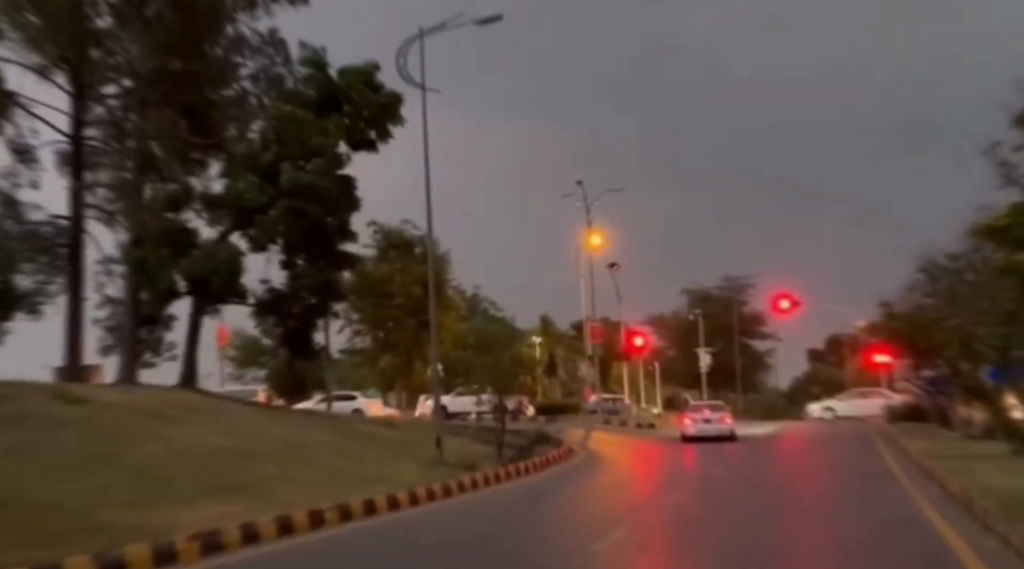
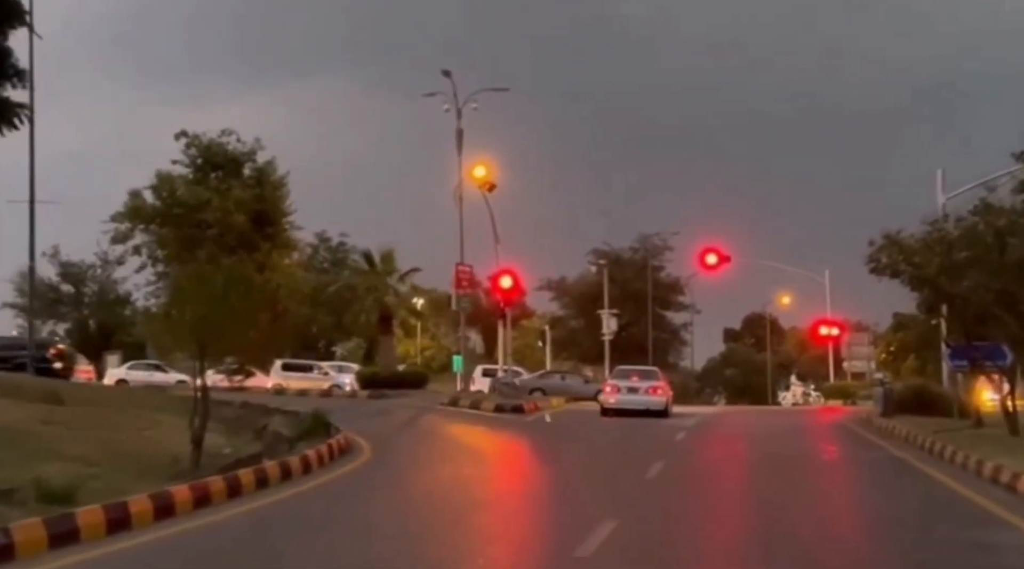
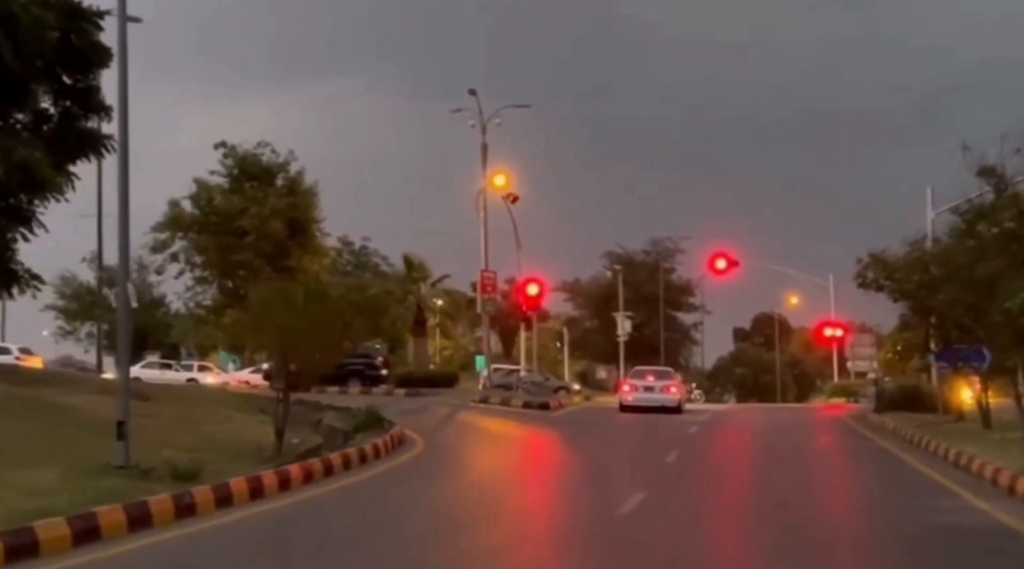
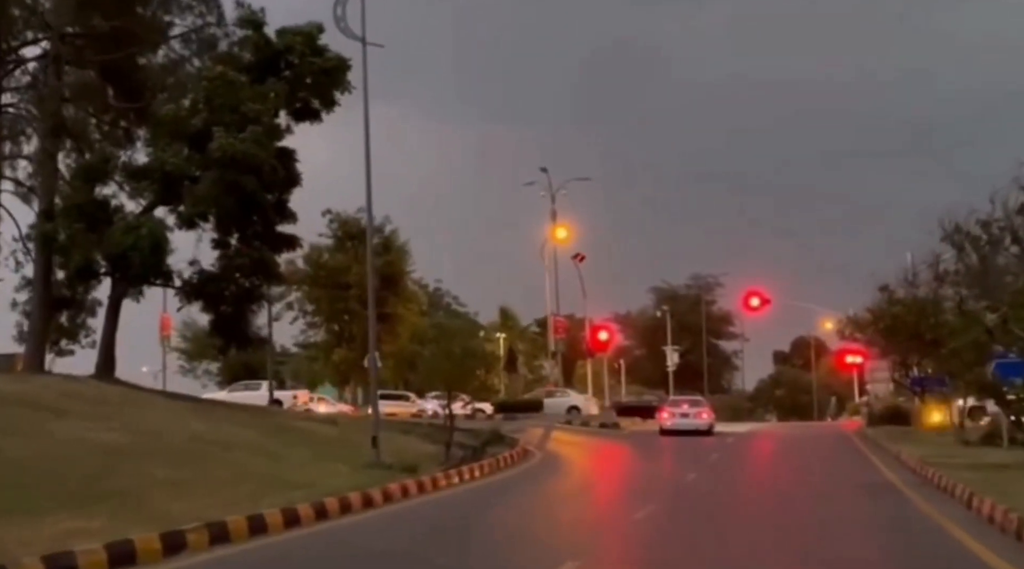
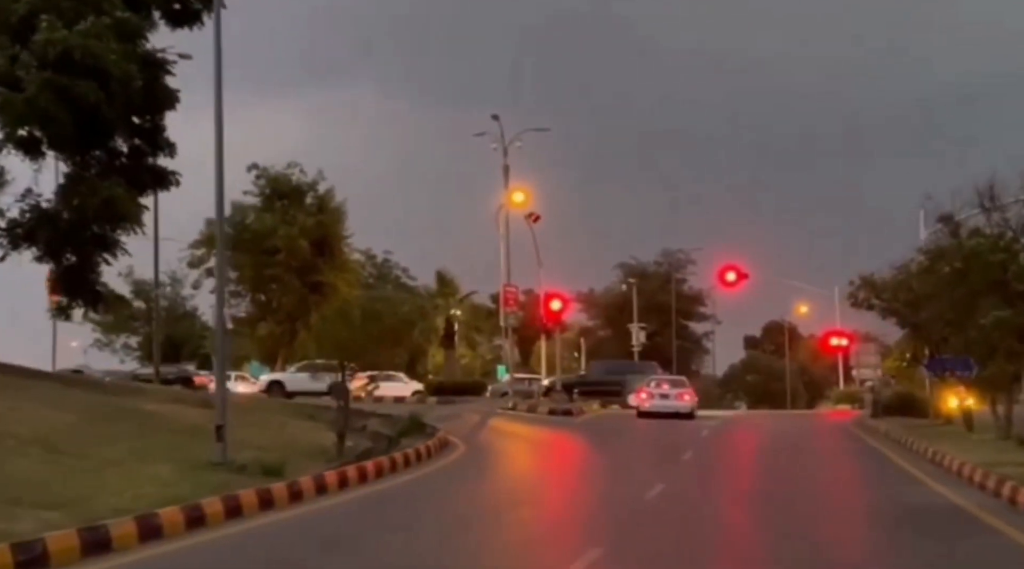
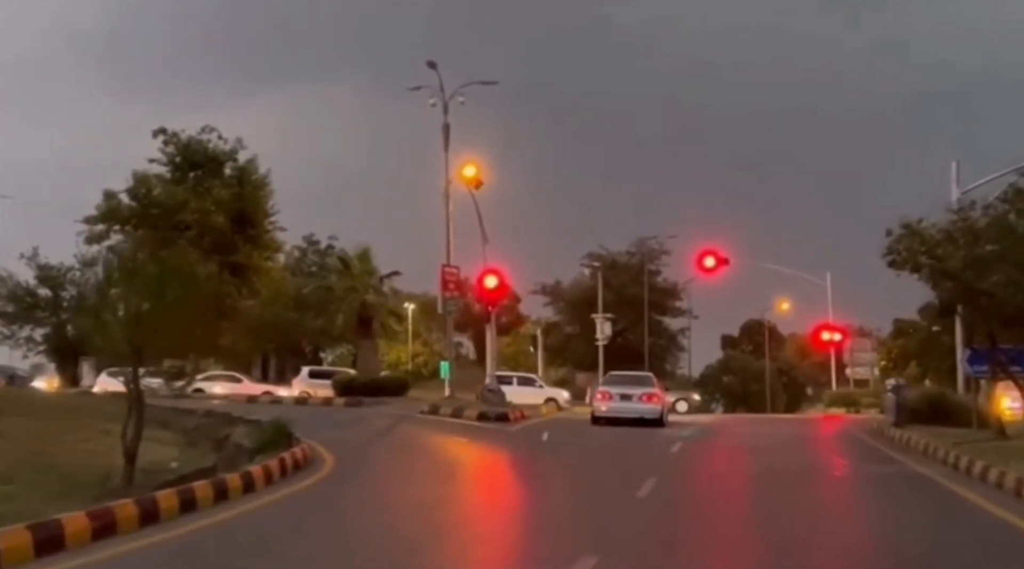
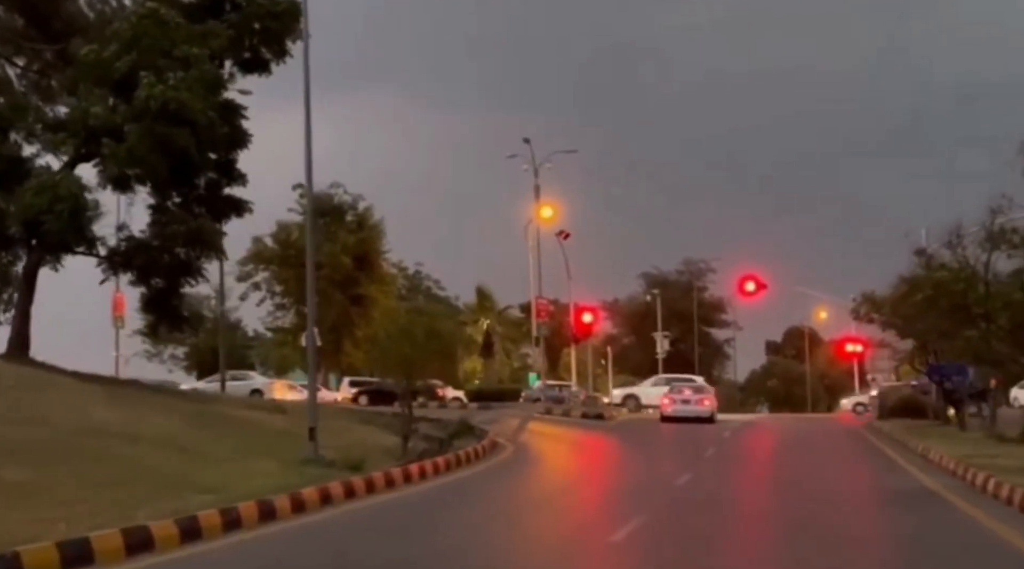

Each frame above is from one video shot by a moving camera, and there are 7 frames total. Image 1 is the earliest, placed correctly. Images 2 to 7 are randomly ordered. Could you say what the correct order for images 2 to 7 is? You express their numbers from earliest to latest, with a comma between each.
4, 7, 5, 3, 2, 6
